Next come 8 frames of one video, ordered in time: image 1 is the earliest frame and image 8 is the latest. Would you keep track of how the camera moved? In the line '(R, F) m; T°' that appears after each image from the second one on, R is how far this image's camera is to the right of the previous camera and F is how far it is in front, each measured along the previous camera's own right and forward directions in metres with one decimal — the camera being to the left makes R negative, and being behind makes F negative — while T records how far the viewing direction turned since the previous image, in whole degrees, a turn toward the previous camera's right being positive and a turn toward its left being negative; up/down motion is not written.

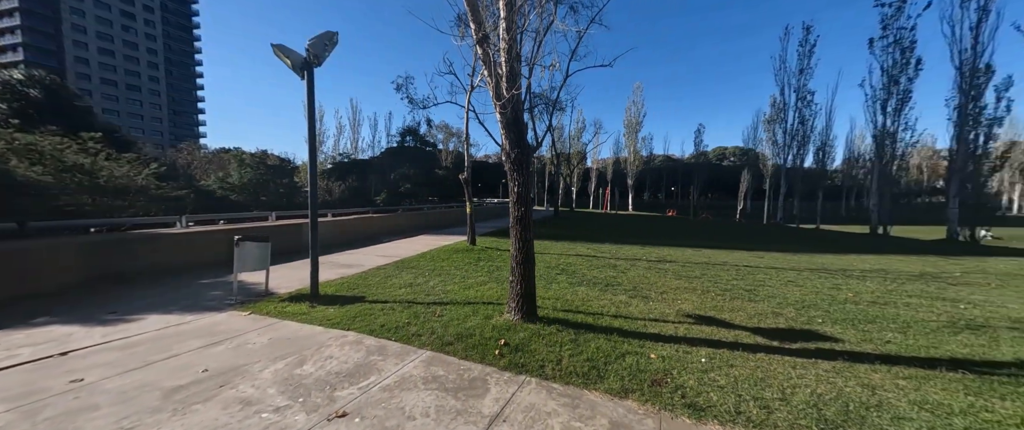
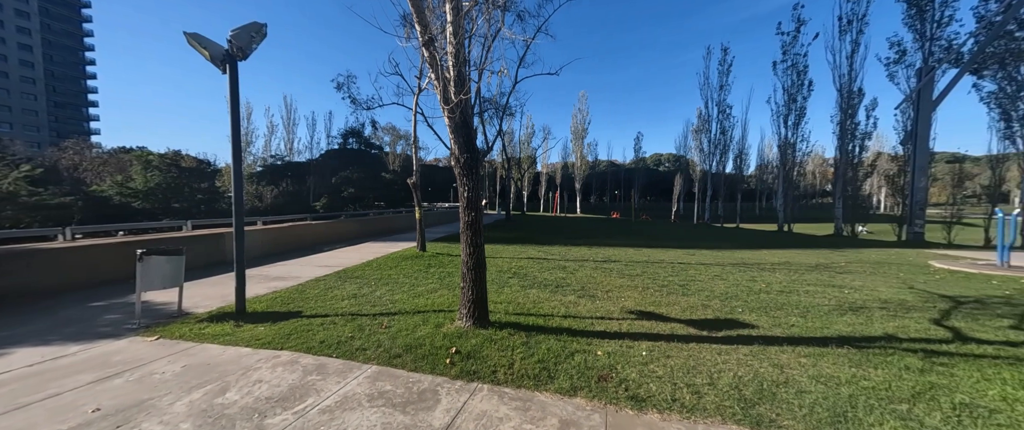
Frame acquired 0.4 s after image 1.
(0.0, 0.0) m; +8°
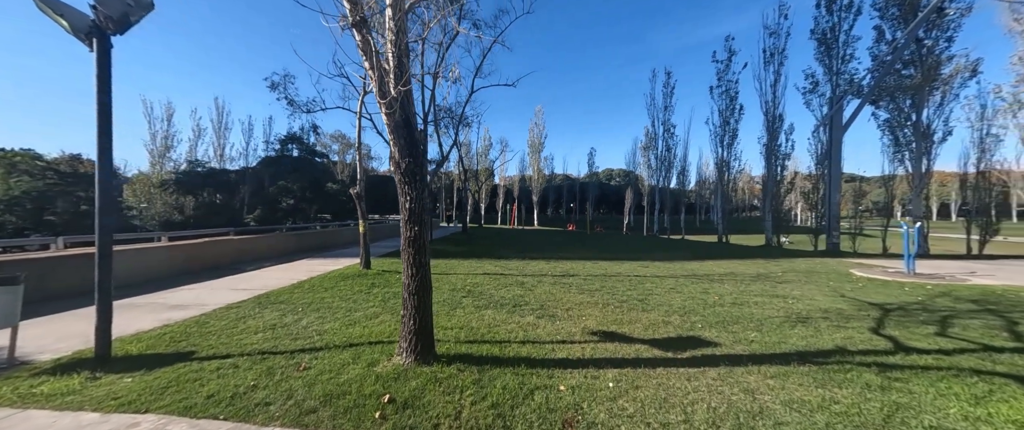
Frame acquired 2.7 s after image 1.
(+0.1, +0.5) m; +7°
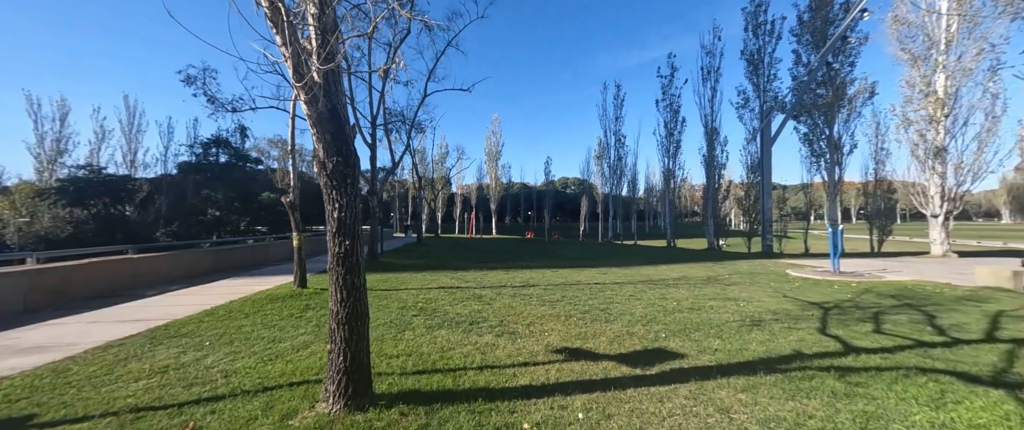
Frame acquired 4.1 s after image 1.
(0.0, +0.5) m; +7°
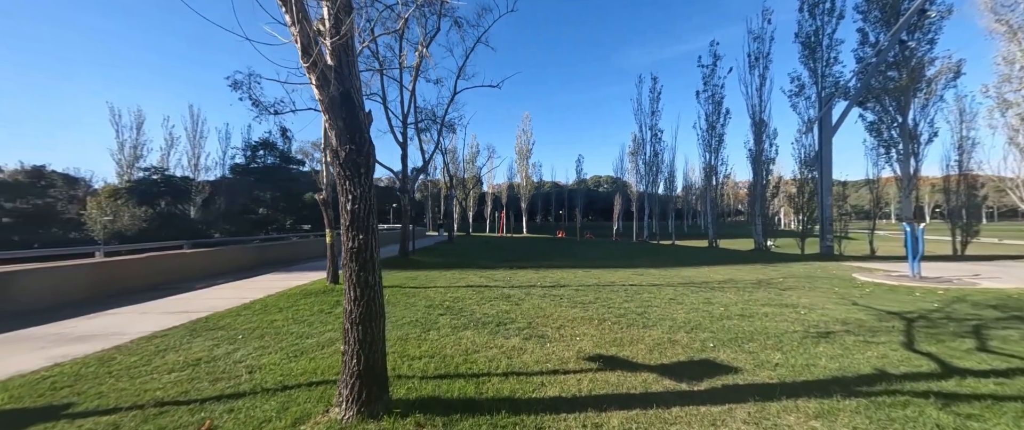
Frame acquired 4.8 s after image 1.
(0.0, +0.3) m; -5°
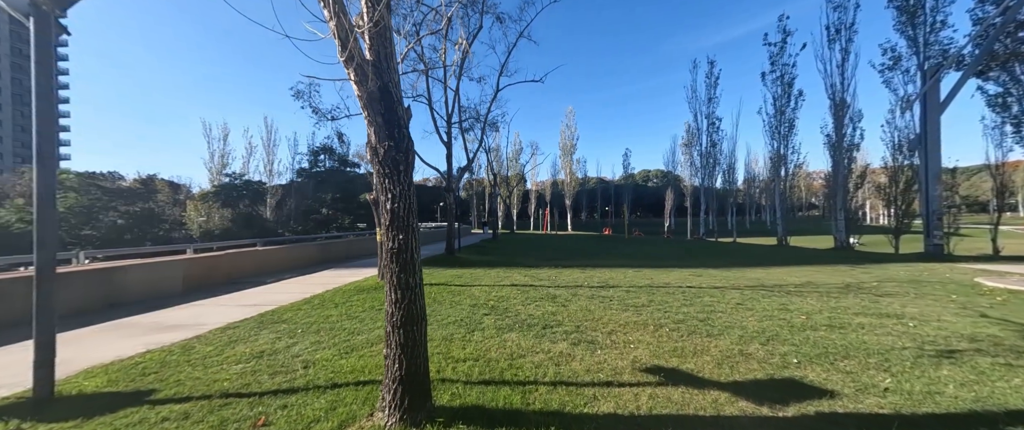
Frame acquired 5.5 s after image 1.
(0.0, +0.3) m; -8°
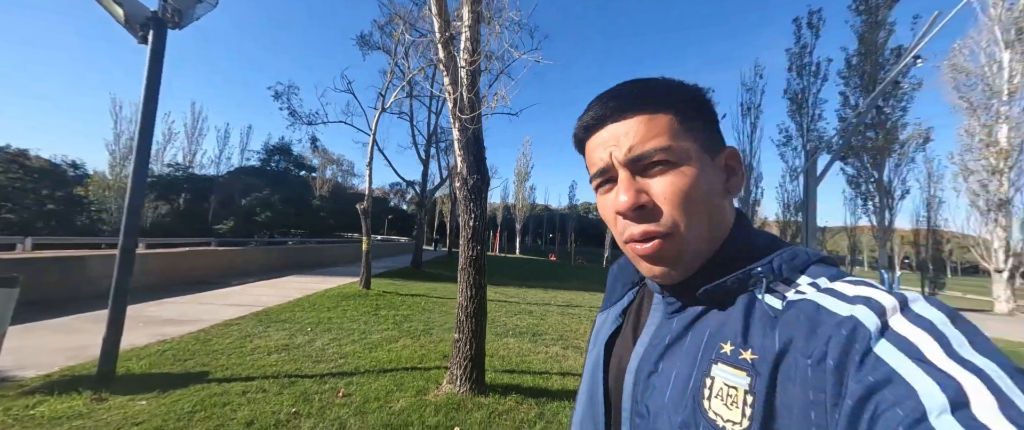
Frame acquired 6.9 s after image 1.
(-1.2, -0.9) m; +10°
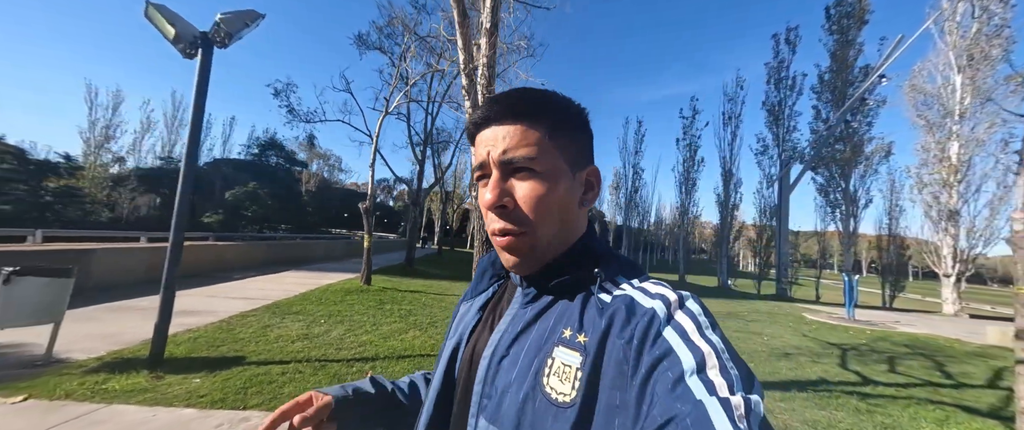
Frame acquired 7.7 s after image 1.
(-0.3, -0.5) m; +2°
